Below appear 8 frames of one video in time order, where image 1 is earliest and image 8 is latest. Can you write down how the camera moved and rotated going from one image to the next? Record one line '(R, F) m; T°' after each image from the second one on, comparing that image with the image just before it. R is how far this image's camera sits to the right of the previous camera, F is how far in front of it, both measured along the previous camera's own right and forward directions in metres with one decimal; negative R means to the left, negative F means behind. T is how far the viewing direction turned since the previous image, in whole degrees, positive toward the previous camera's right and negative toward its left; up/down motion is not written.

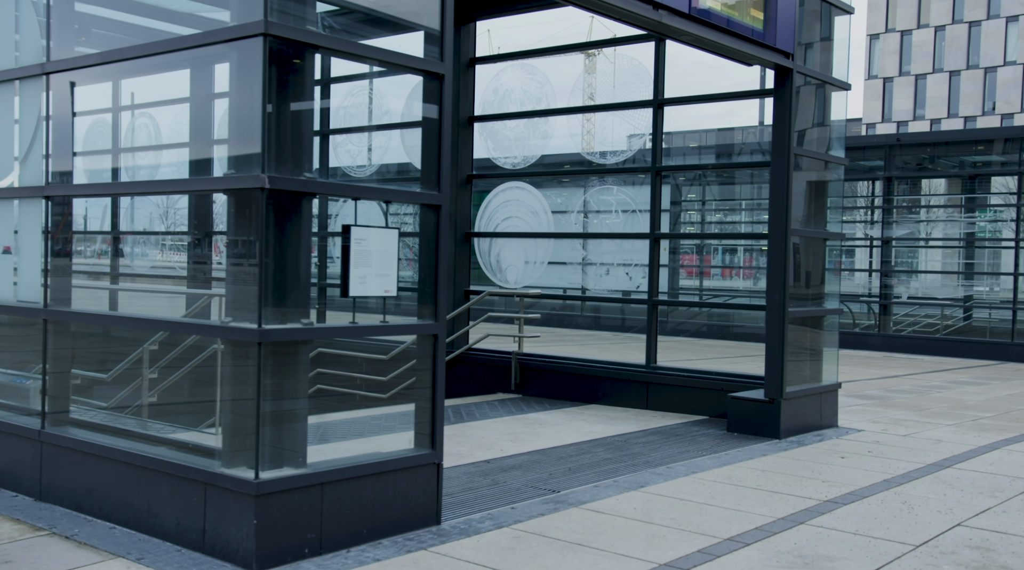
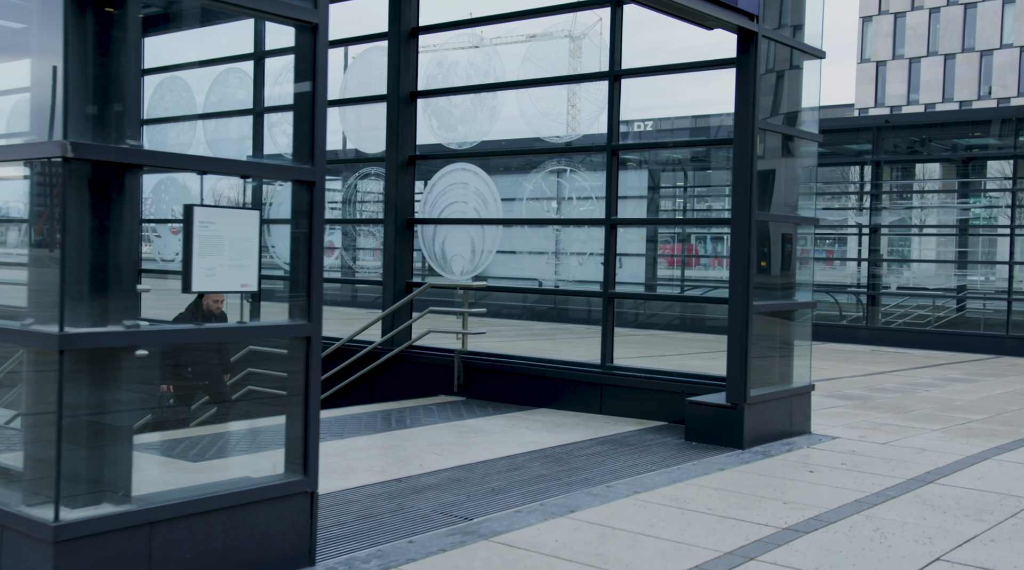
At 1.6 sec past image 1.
(+0.6, +1.3) m; 0°
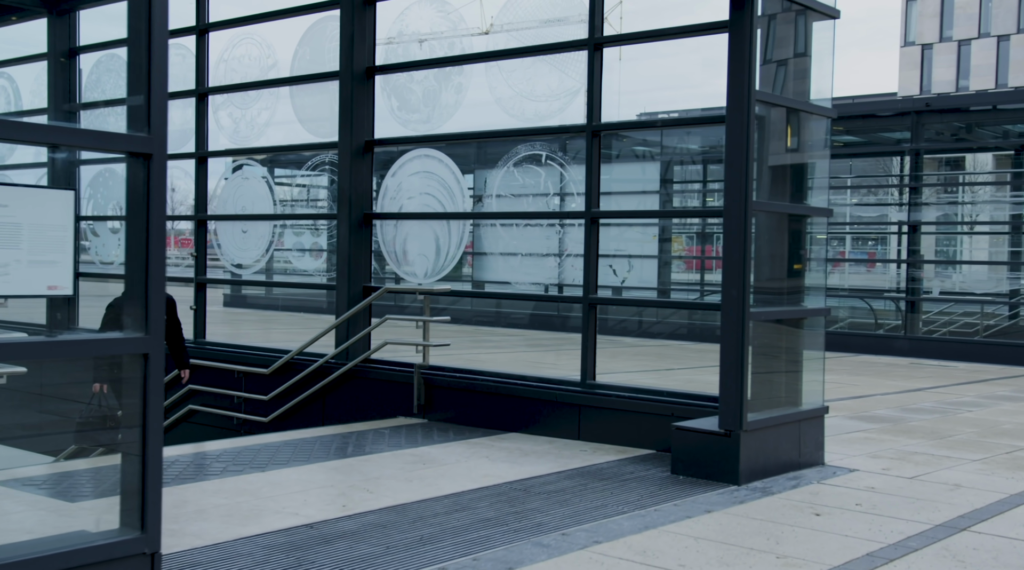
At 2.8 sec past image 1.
(+0.7, +1.5) m; -3°
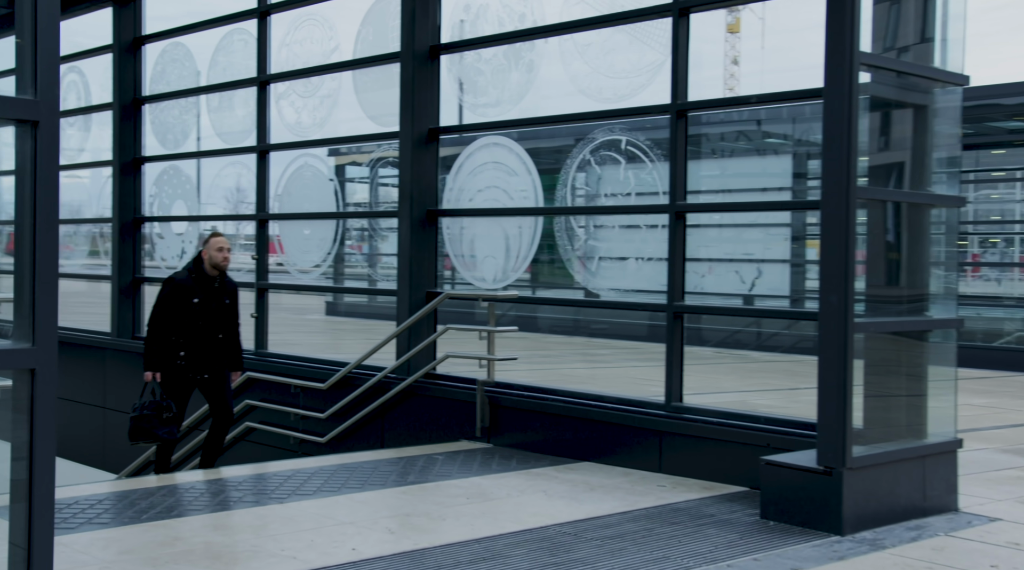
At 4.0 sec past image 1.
(+0.7, +1.3) m; -8°
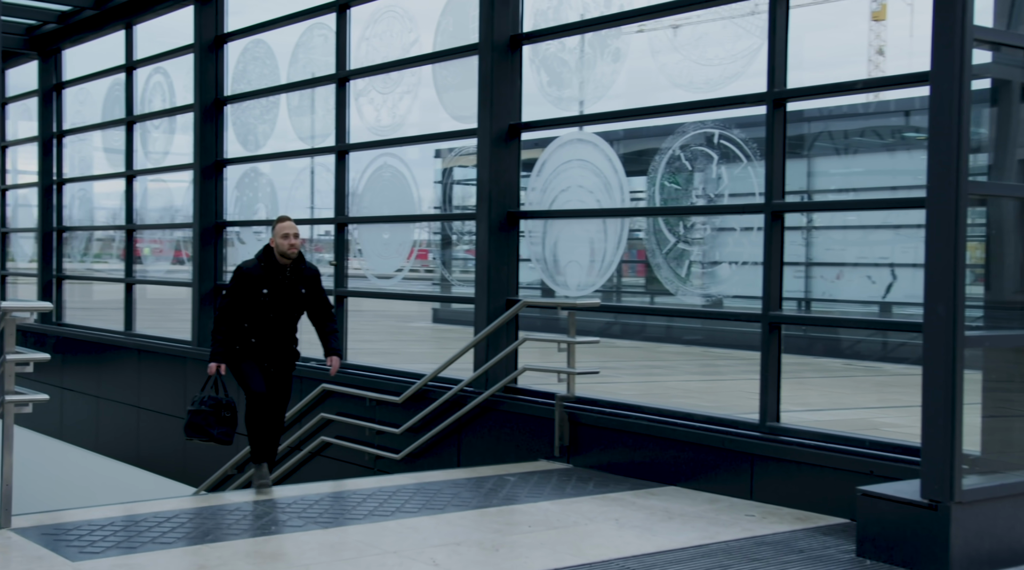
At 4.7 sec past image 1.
(+0.4, +0.7) m; -7°
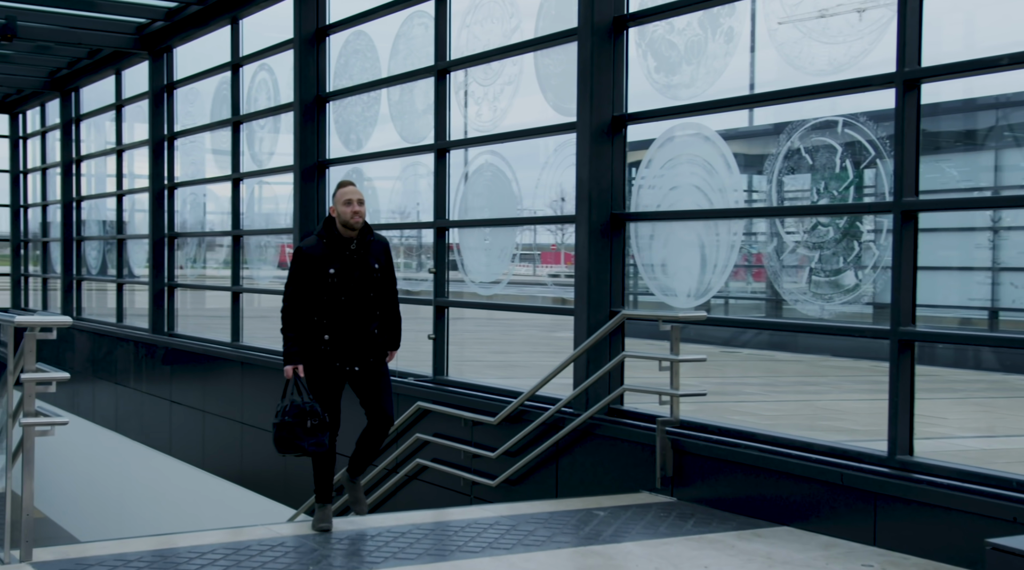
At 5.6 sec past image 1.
(+0.6, +0.8) m; -9°
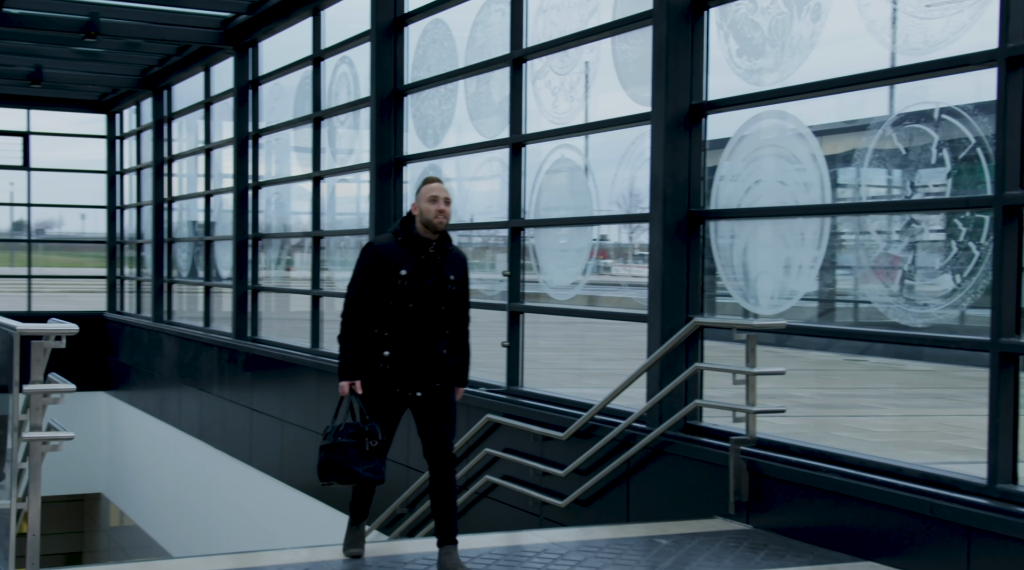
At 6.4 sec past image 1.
(+0.5, +0.6) m; -7°
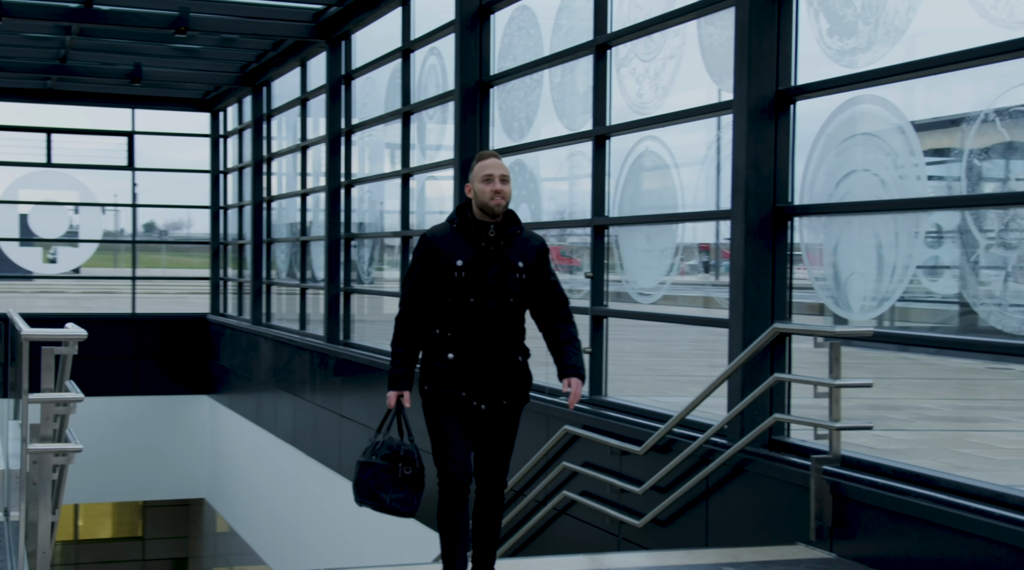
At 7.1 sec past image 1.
(+0.5, +0.5) m; -8°
